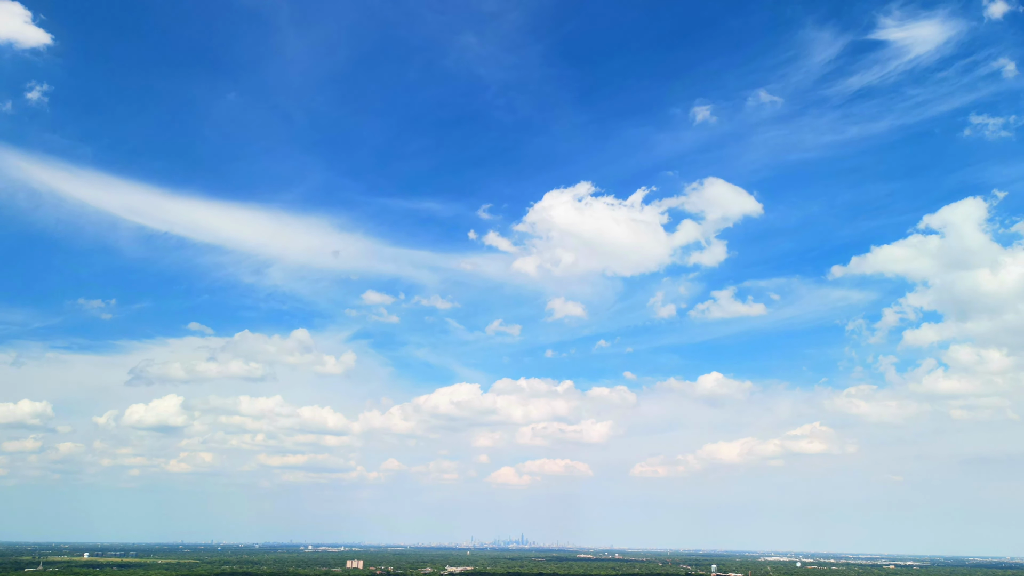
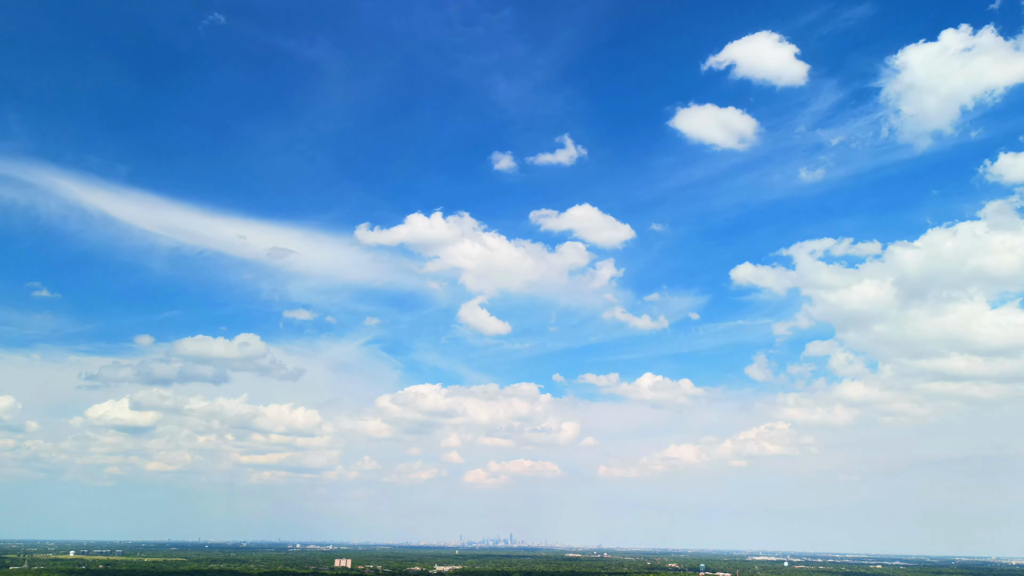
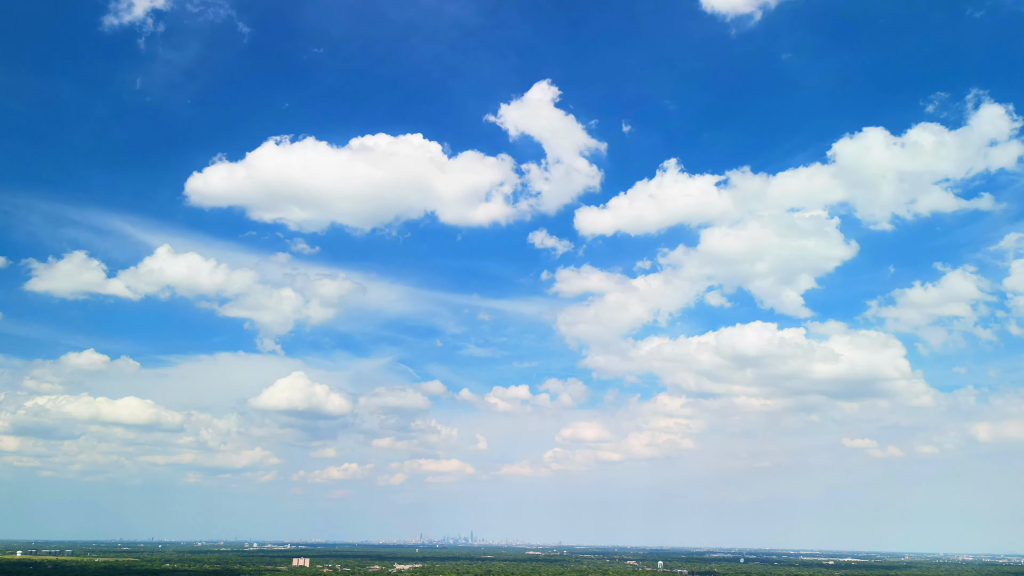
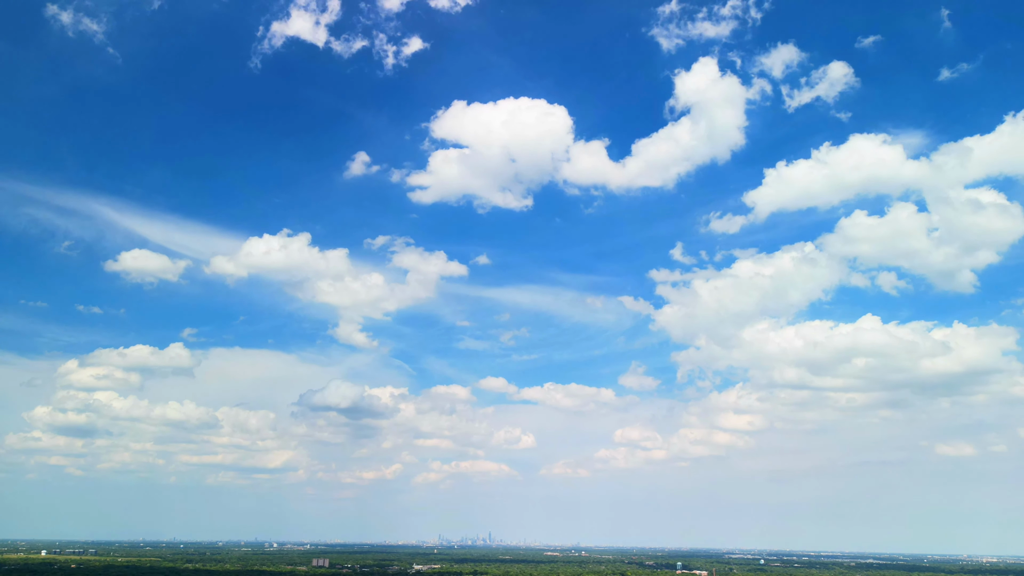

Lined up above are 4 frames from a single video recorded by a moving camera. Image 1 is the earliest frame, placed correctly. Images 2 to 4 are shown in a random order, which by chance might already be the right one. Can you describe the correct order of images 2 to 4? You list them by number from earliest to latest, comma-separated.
2, 4, 3
